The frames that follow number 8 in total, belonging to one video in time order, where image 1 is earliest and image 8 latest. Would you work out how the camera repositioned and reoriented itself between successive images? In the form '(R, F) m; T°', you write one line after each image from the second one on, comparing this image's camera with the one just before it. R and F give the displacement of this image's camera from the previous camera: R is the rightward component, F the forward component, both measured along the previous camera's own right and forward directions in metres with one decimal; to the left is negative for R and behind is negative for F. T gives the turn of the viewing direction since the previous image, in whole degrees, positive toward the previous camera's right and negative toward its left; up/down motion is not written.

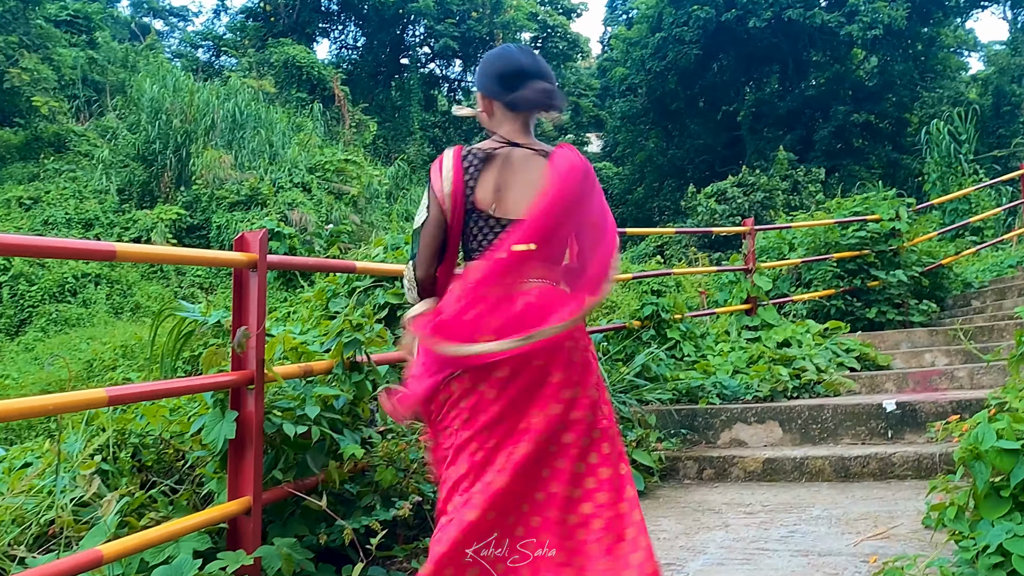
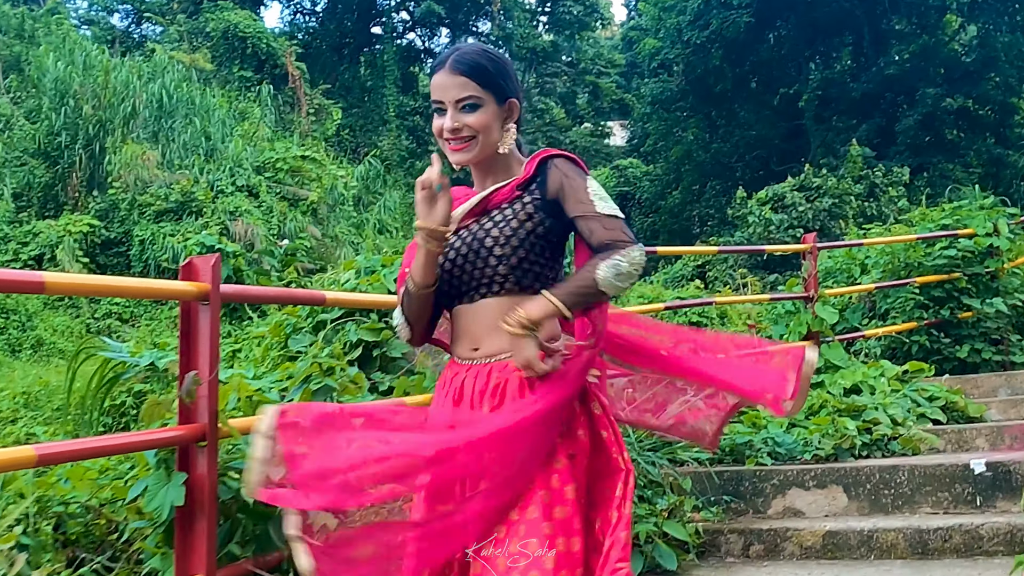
(+0.2, +0.4) m; -5°
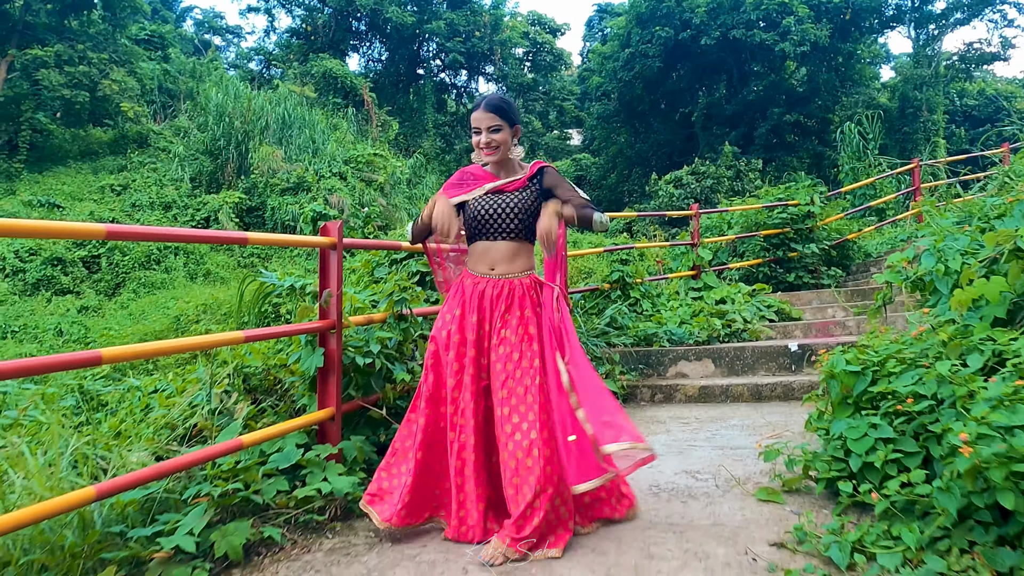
(-0.5, -1.1) m; +9°
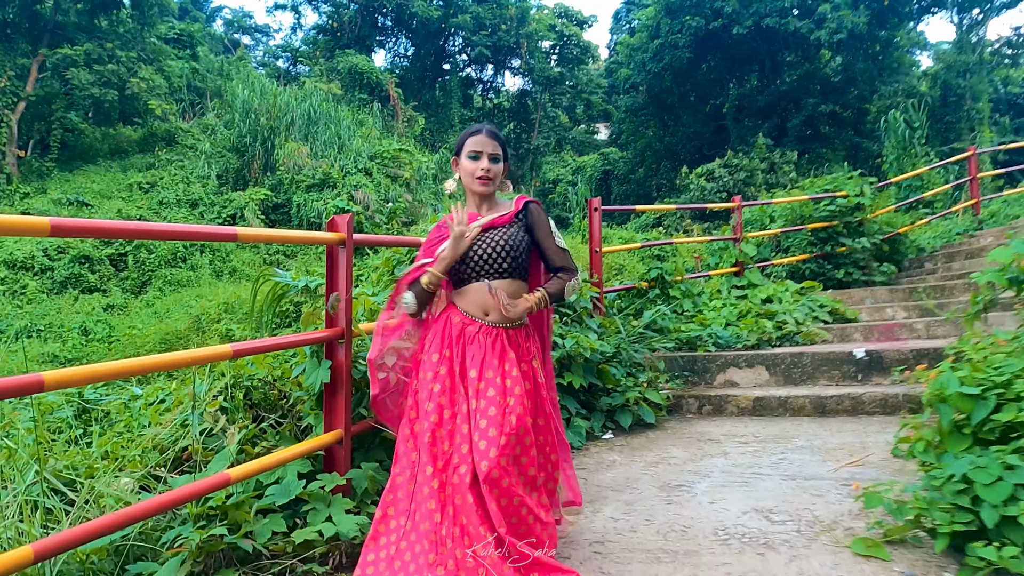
(0.0, +0.4) m; -2°
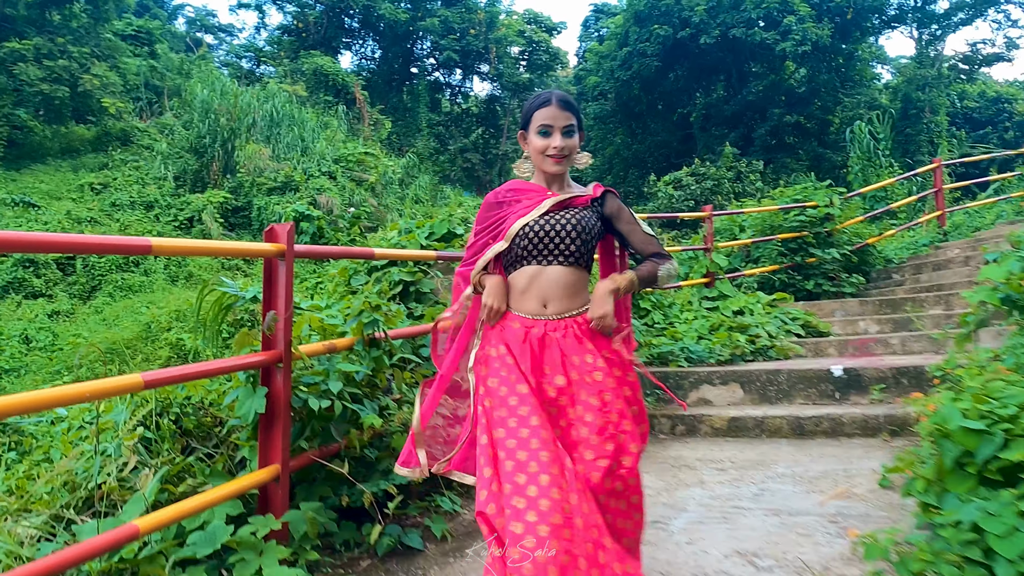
(0.0, +0.2) m; +3°
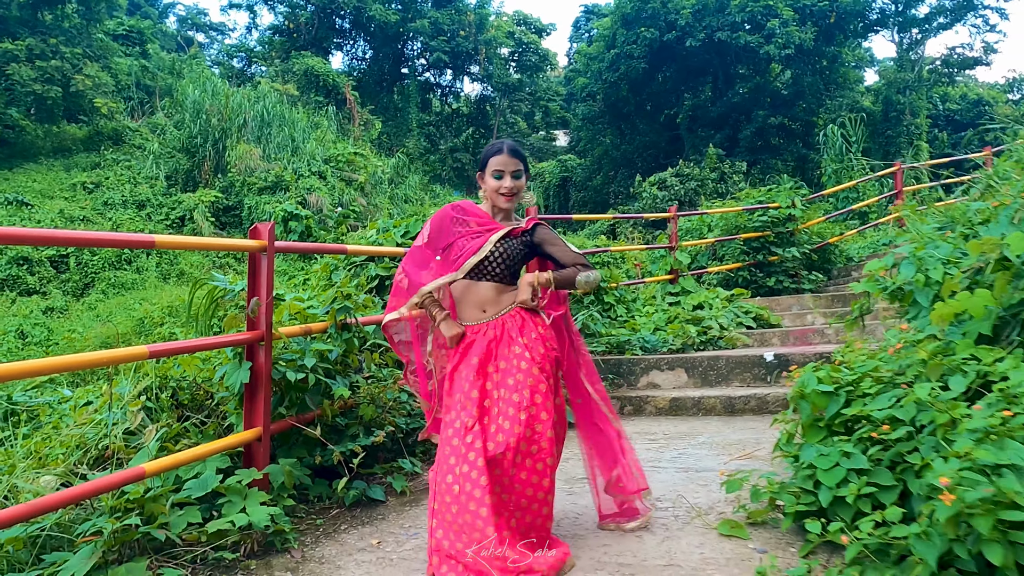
(+0.2, -0.4) m; +1°
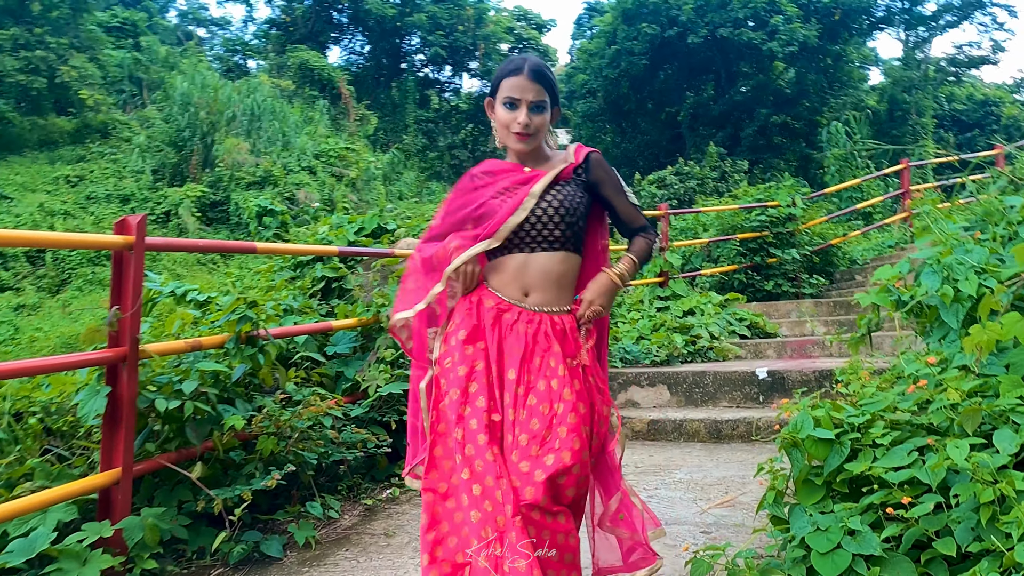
(+0.2, +0.5) m; 0°
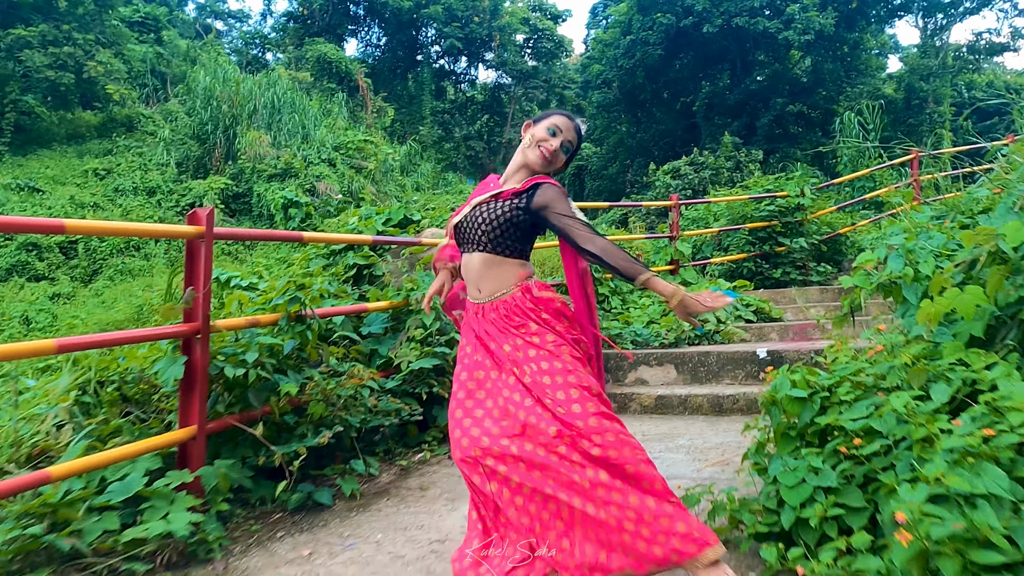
(0.0, -0.3) m; -1°
